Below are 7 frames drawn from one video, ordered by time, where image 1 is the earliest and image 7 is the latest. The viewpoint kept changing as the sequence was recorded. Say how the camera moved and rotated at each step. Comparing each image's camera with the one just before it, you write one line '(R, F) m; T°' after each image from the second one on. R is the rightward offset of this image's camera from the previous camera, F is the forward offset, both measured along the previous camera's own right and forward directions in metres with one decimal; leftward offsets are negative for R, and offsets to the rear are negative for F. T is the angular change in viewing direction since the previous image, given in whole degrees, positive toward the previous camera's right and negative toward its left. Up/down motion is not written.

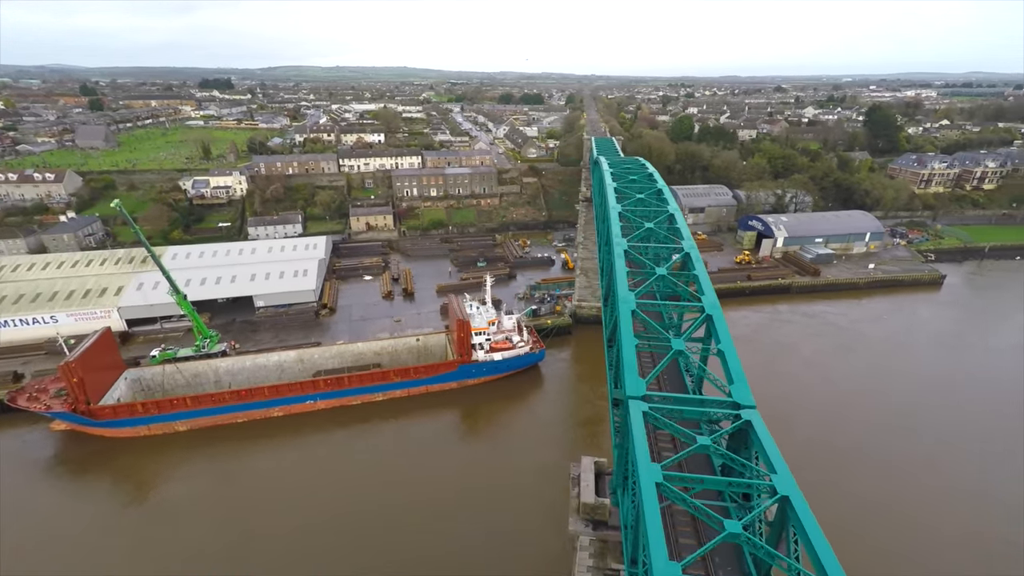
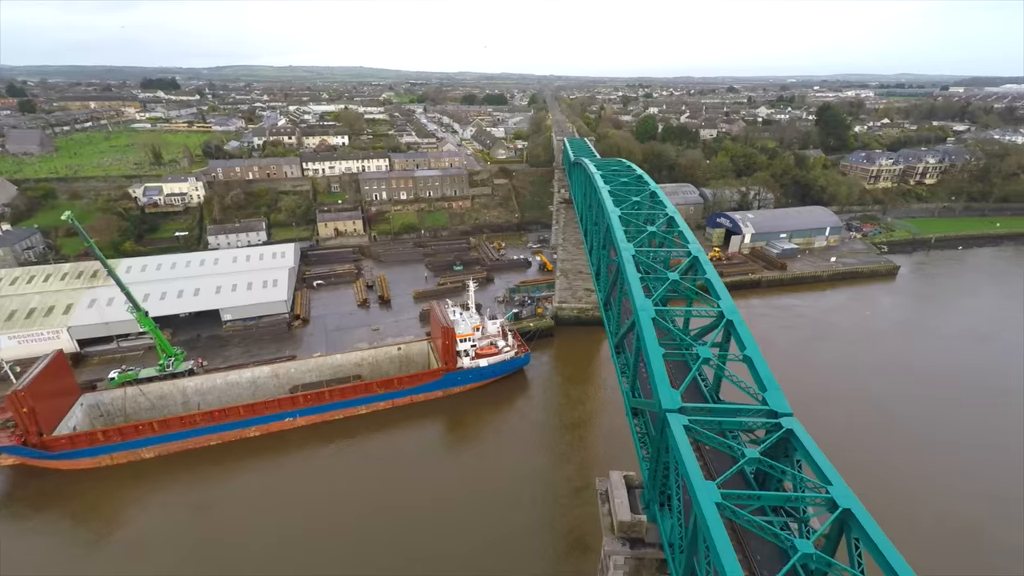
(-0.7, +0.3) m; +4°
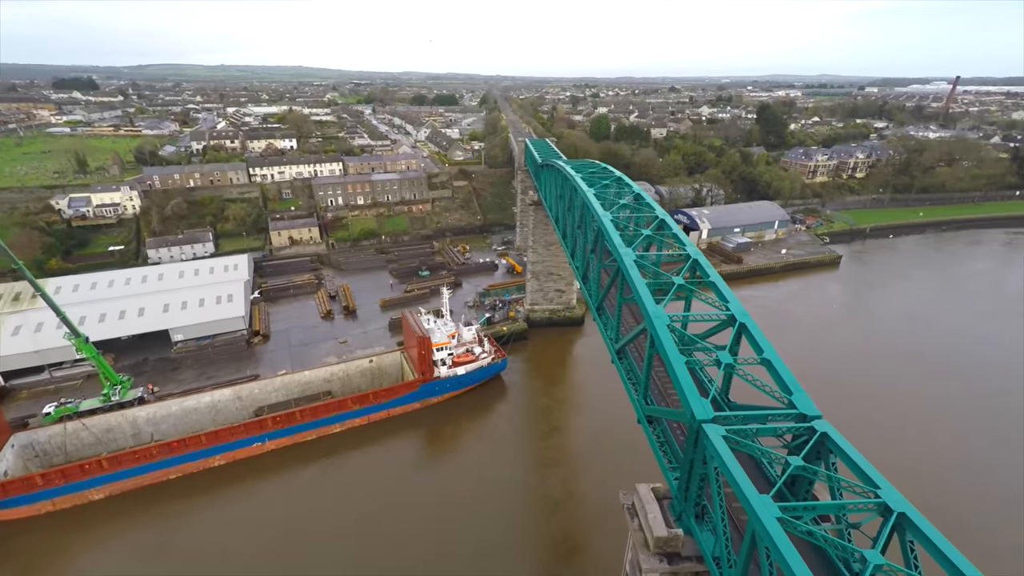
(-0.8, +0.3) m; +6°
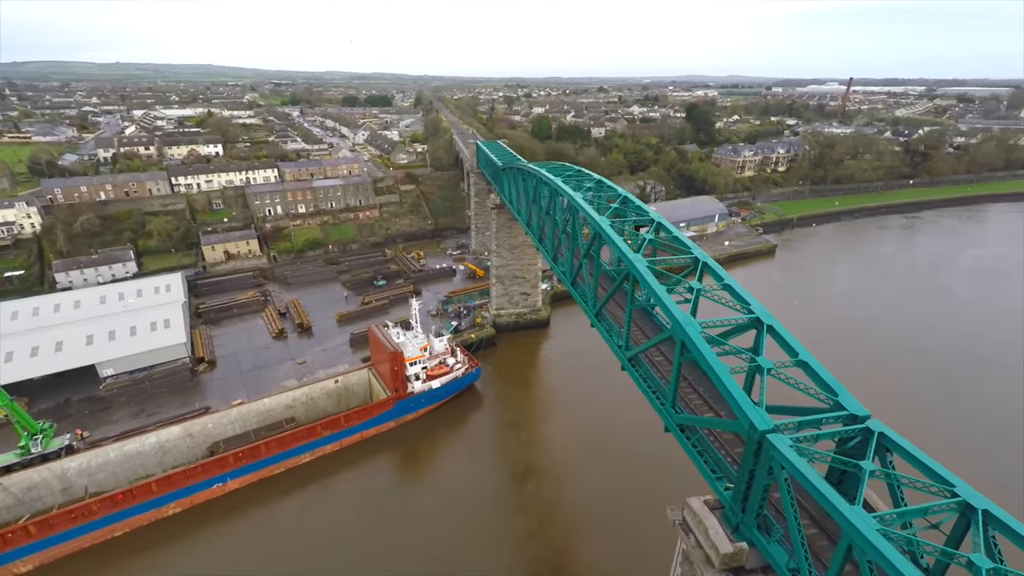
(-1.2, +0.5) m; +7°
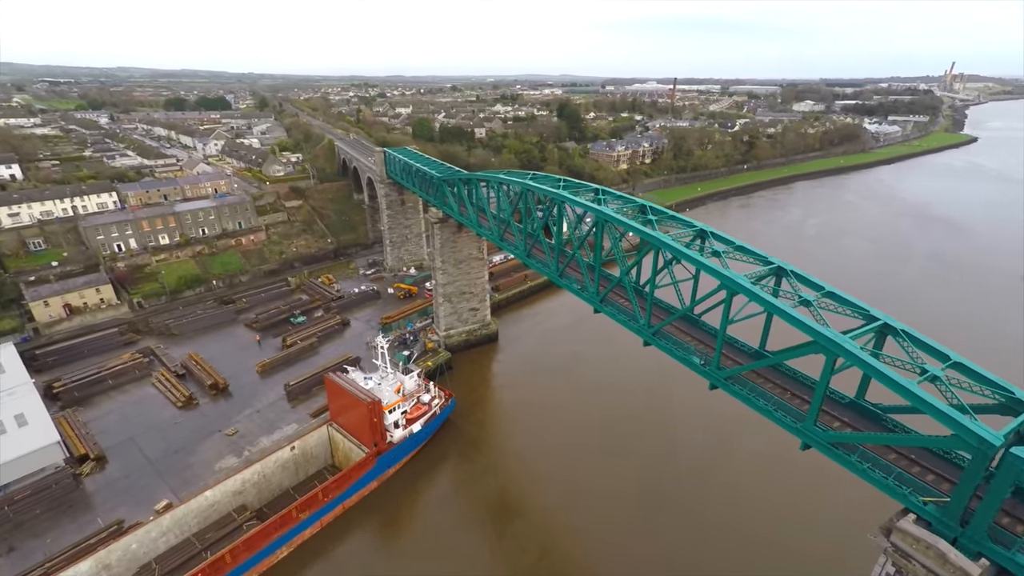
(-3.6, +1.6) m; +16°
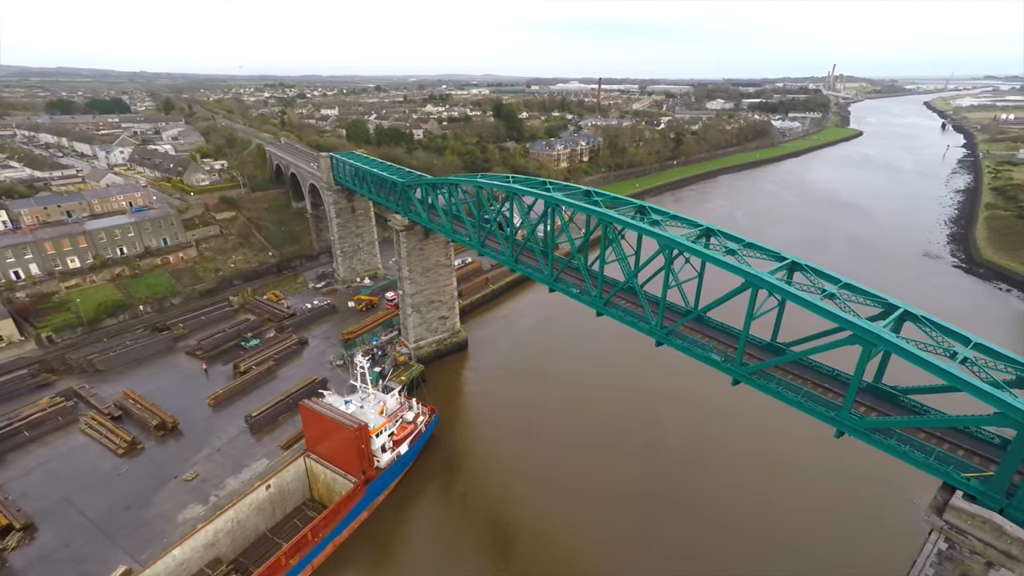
(-1.6, +0.5) m; +8°
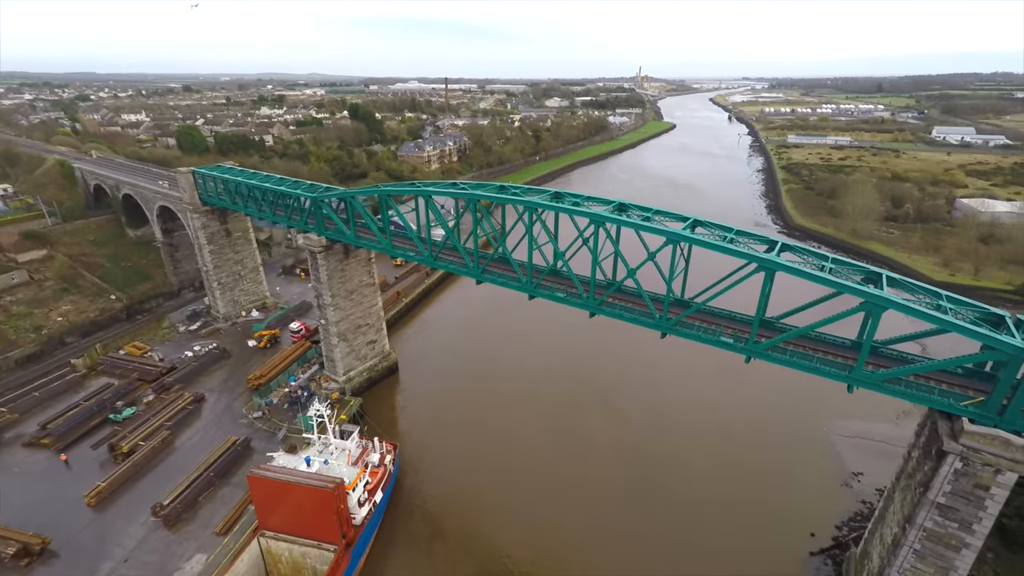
(-3.0, +1.1) m; +17°
